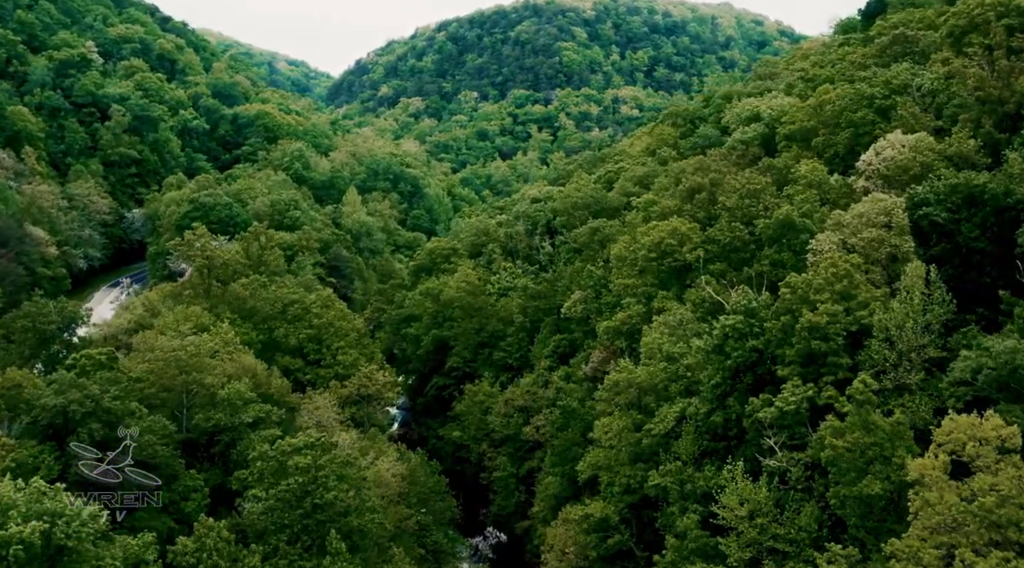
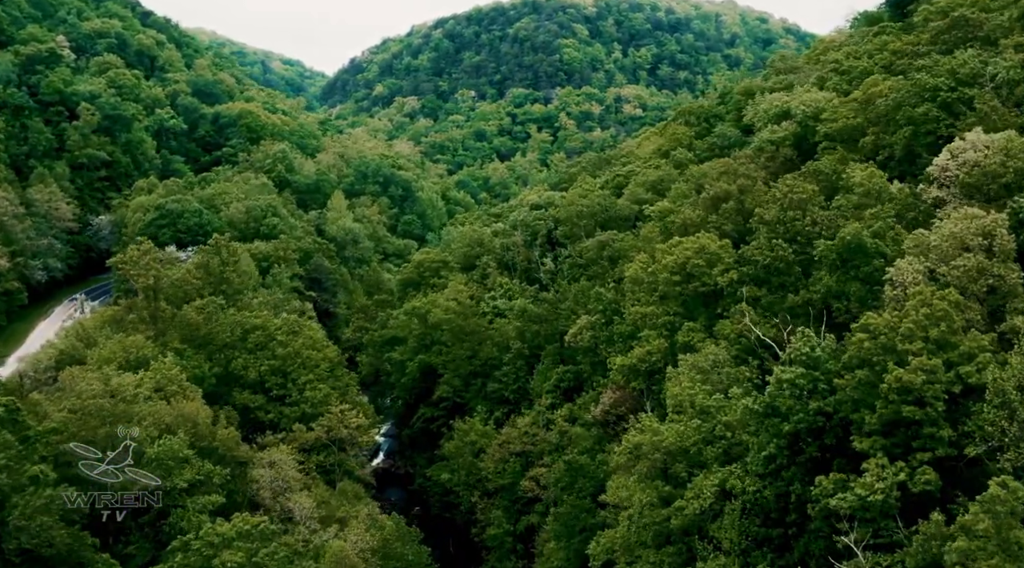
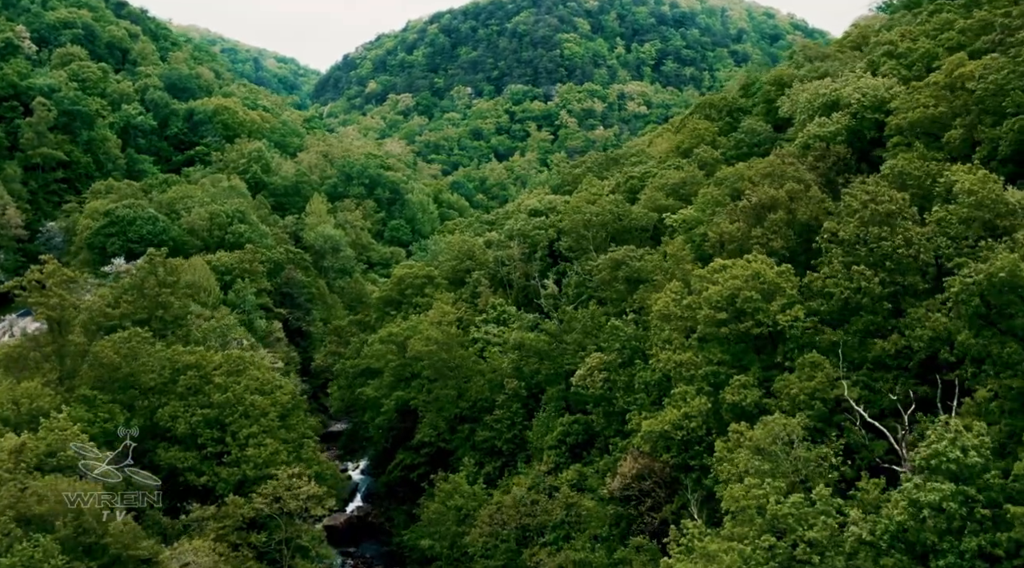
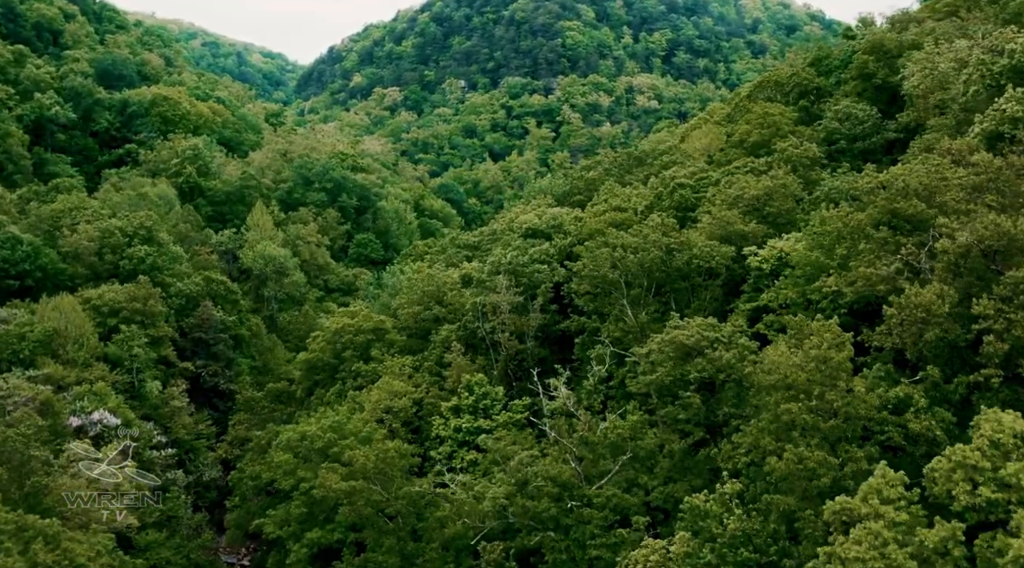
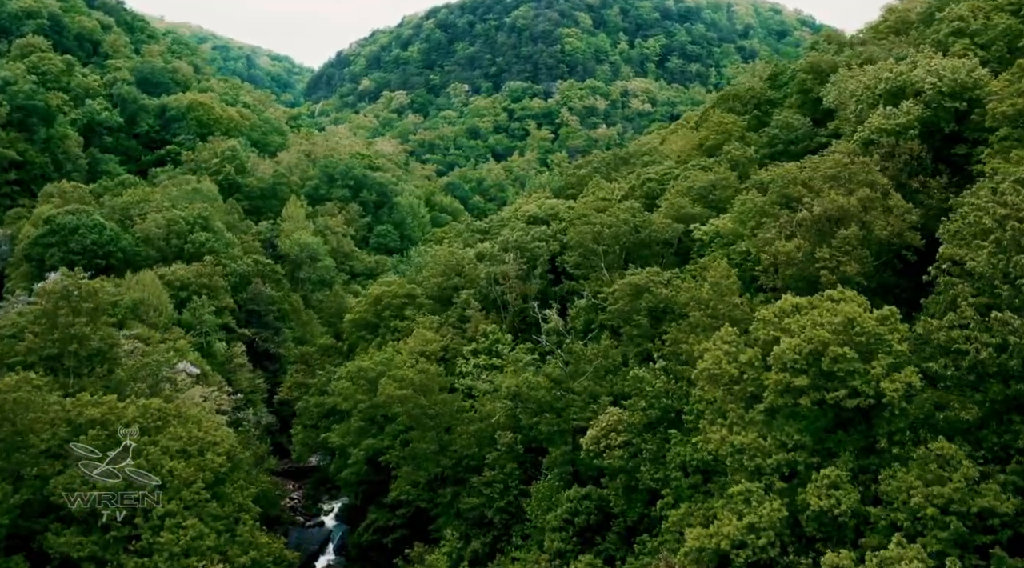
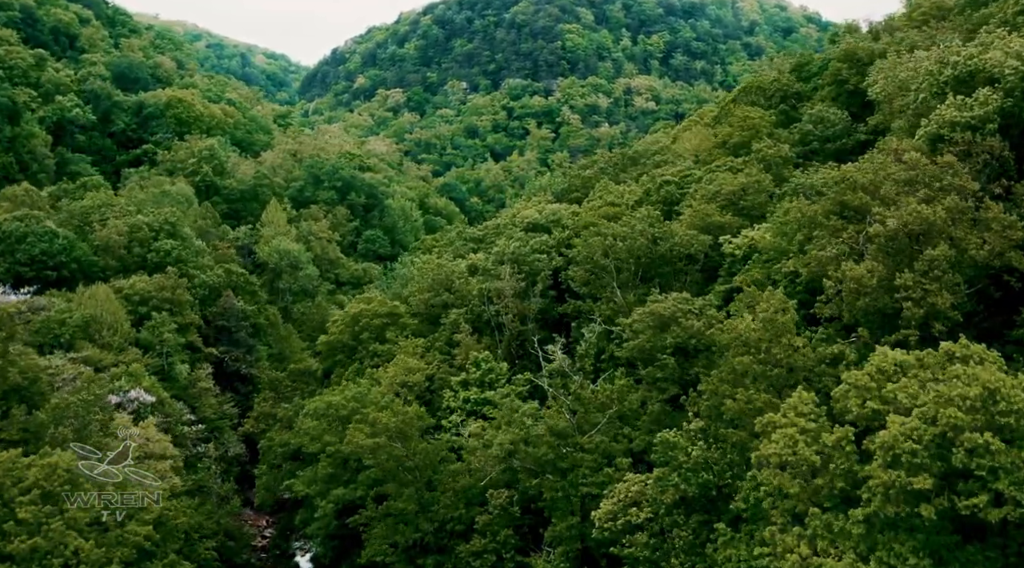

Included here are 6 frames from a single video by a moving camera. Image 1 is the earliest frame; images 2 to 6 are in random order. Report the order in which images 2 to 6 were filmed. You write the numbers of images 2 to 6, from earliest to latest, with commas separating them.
2, 3, 5, 6, 4
